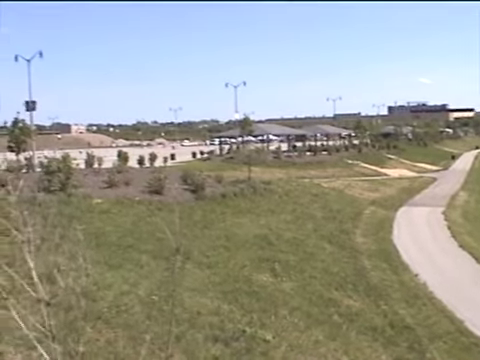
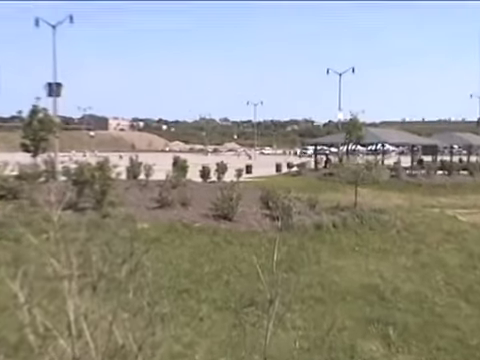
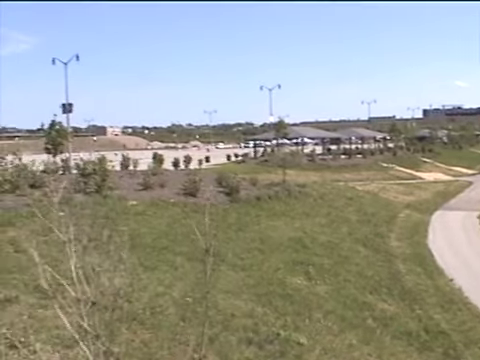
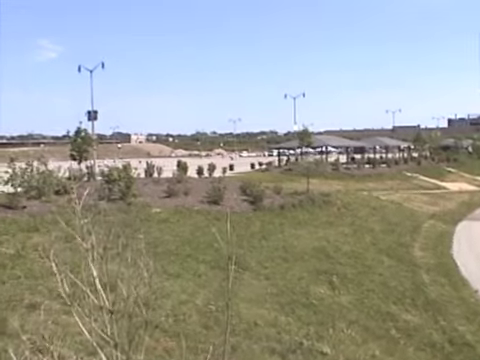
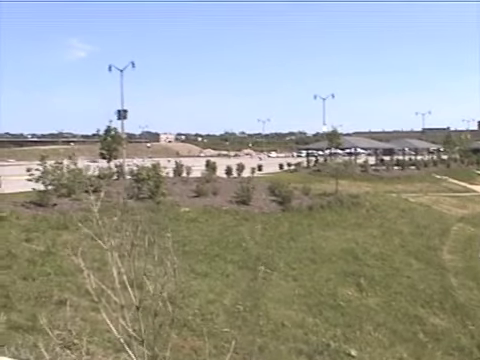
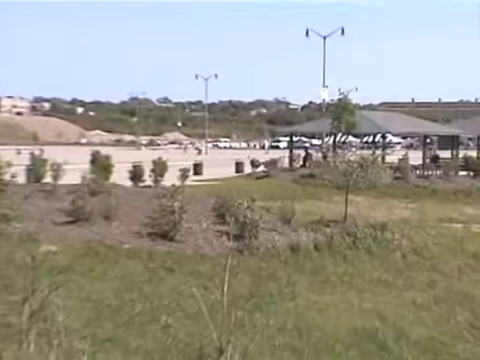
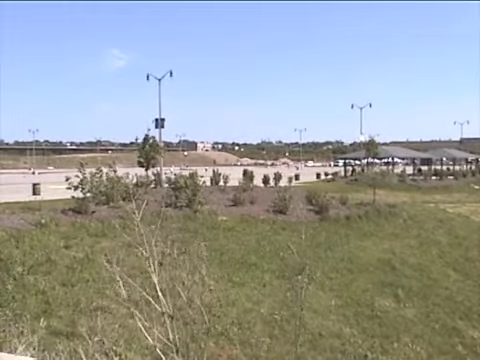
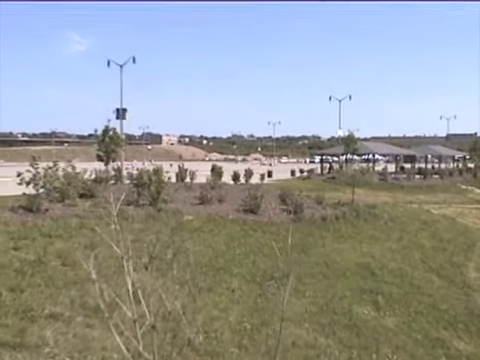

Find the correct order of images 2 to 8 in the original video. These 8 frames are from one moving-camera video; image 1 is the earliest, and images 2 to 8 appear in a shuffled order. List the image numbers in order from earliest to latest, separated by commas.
3, 4, 5, 7, 8, 2, 6
